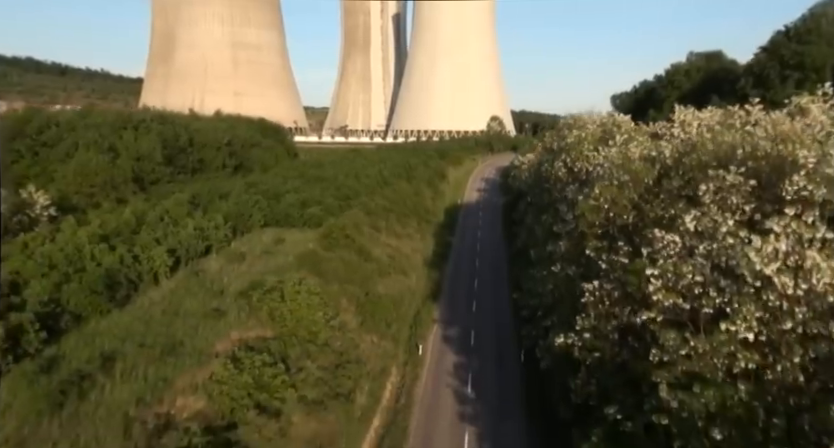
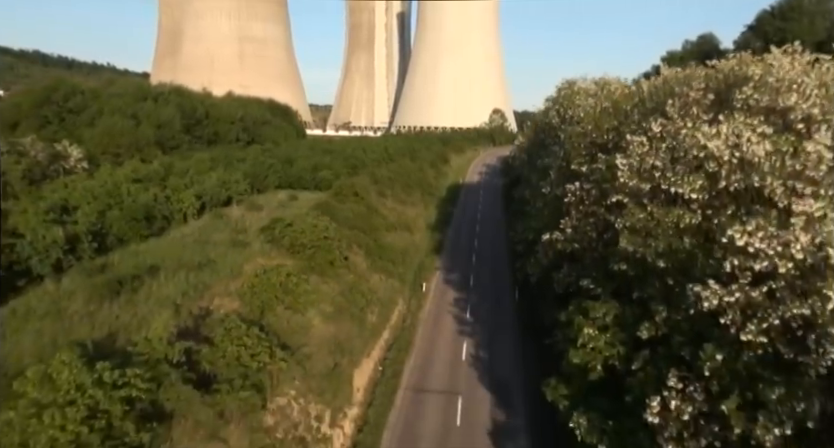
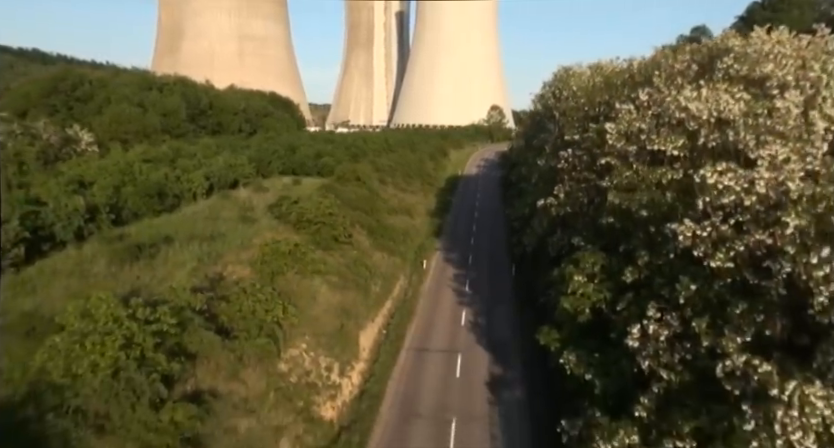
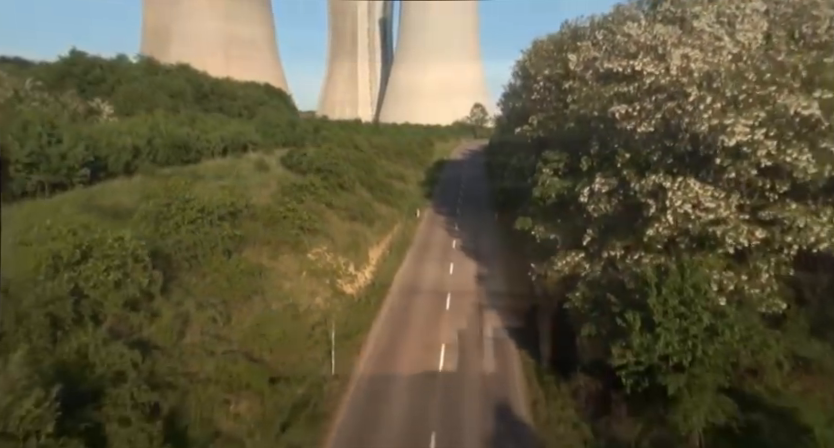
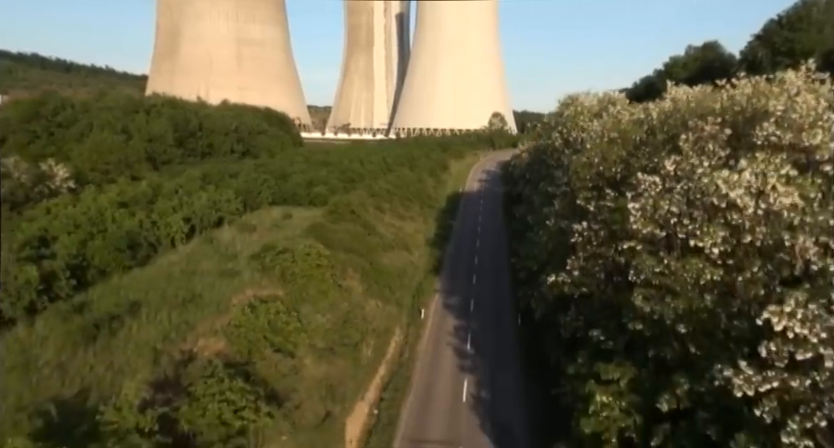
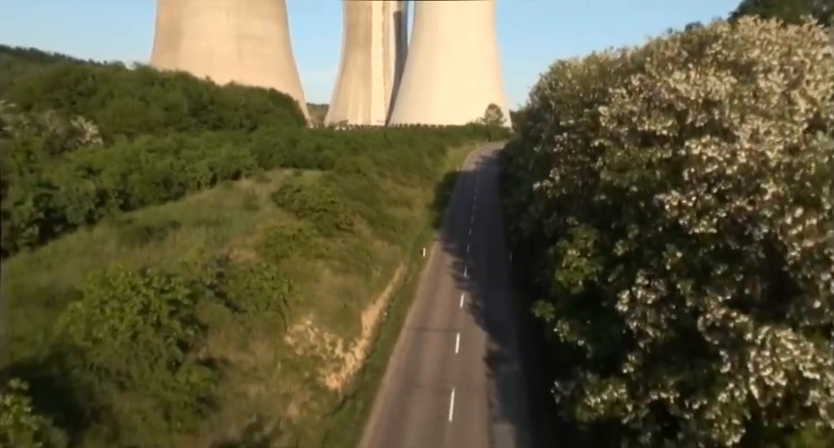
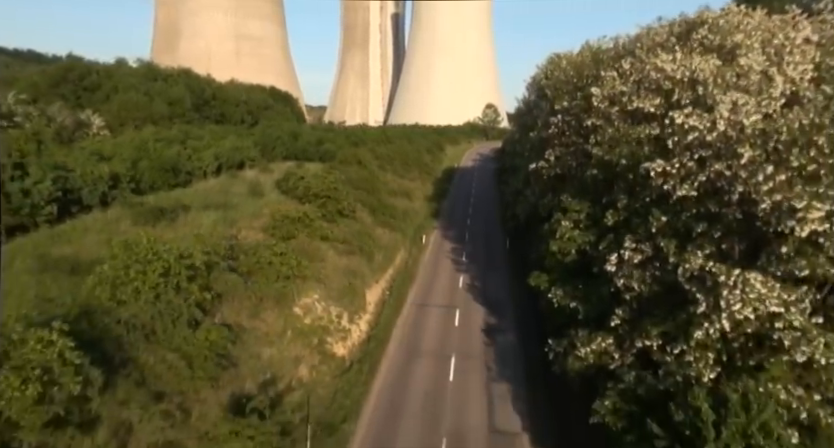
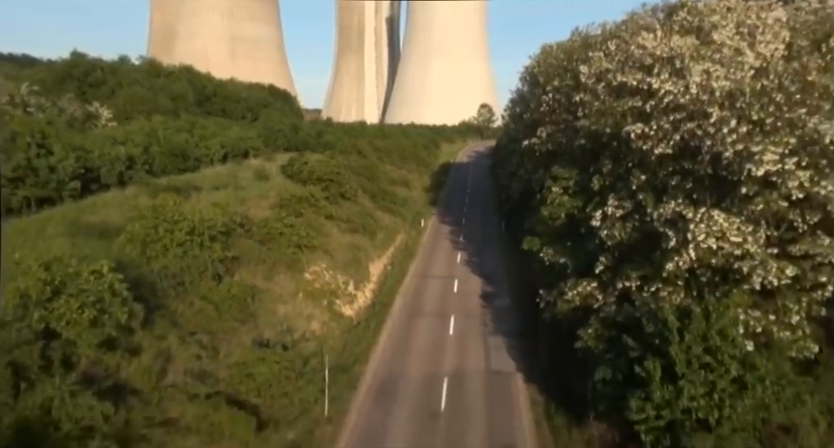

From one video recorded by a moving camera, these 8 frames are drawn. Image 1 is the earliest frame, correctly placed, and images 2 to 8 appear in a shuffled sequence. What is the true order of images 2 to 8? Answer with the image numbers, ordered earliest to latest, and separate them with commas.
5, 2, 3, 6, 7, 8, 4
